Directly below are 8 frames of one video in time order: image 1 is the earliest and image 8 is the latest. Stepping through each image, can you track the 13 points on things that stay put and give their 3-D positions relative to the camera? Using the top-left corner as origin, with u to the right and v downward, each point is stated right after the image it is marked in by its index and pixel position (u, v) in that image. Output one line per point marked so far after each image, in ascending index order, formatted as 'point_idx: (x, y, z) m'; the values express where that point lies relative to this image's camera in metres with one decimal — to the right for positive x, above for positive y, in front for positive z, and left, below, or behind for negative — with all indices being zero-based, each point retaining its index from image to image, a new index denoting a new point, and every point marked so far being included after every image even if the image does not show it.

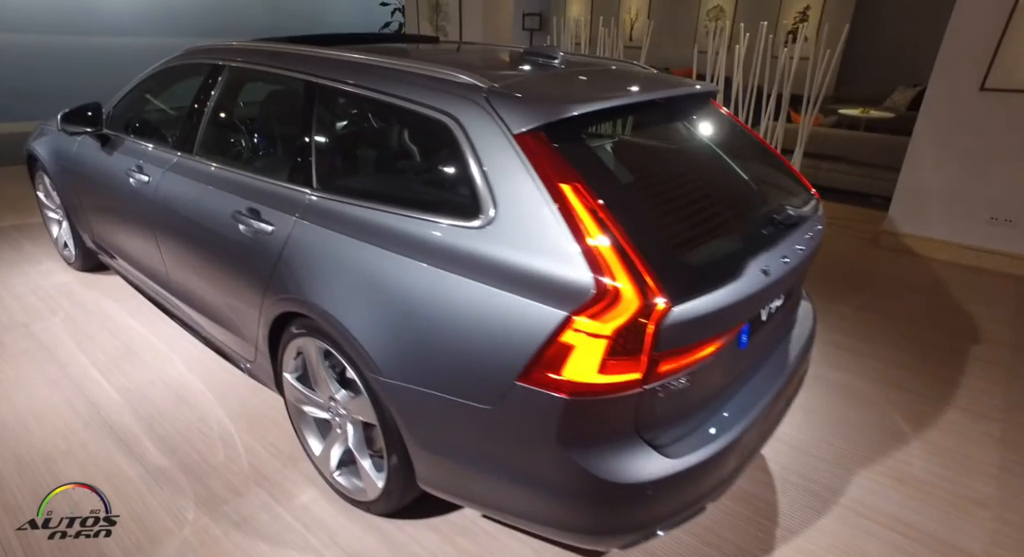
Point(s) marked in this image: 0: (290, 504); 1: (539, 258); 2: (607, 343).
0: (-0.7, -0.7, +1.8) m
1: (+0.1, 0.0, +1.2) m
2: (+0.2, -0.1, +1.2) m
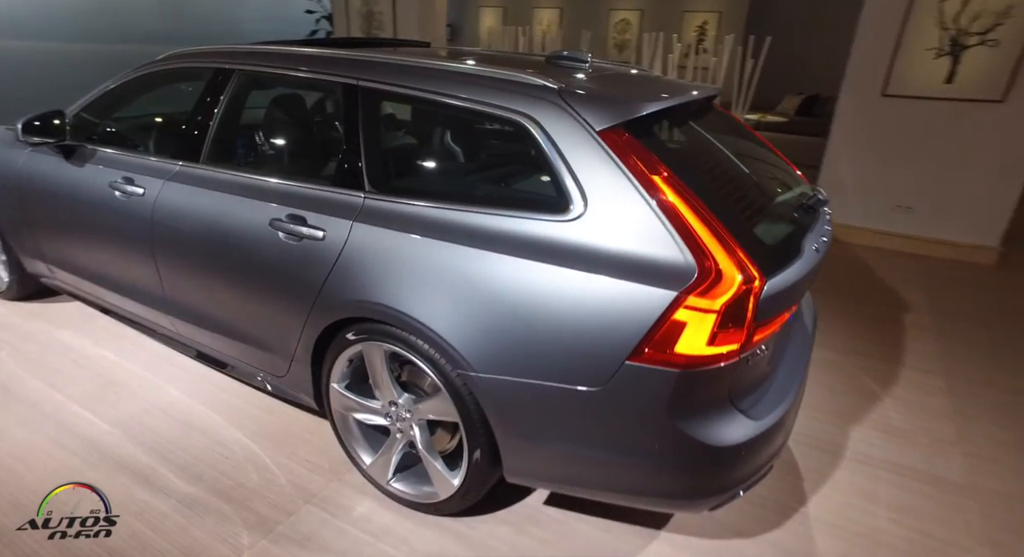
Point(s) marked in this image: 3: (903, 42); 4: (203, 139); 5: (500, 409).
0: (-0.5, -0.8, +1.8) m
1: (+0.3, +0.1, +1.3) m
2: (+0.5, -0.1, +1.3) m
3: (+2.8, +1.7, +4.0) m
4: (-1.1, +0.5, +2.1) m
5: (0.0, -0.3, +1.5) m
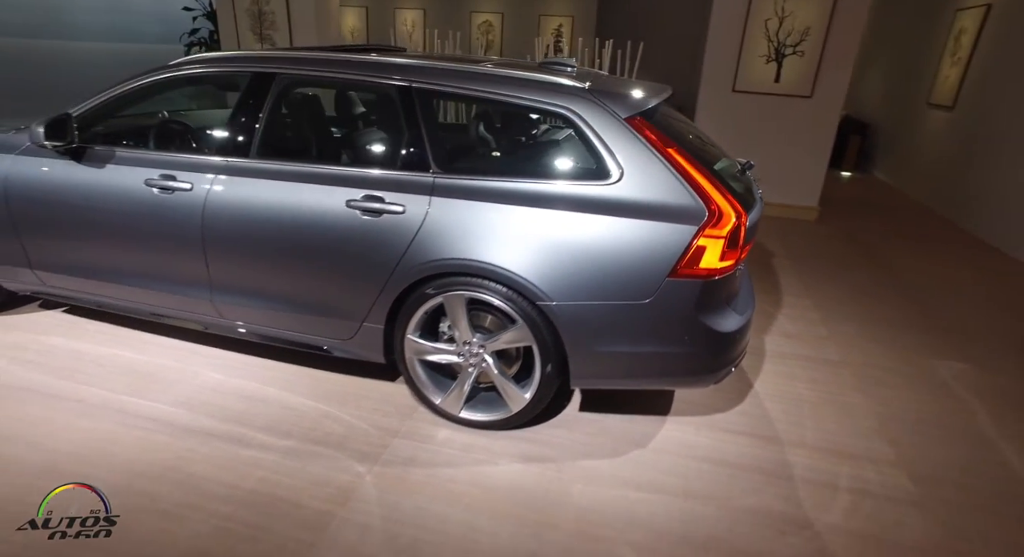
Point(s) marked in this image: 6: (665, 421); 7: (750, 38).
0: (-0.3, -0.6, +2.2) m
1: (+0.5, +0.3, +1.9) m
2: (+0.7, +0.1, +1.9) m
3: (+2.1, +2.1, +5.1) m
4: (-1.0, +0.6, +2.3) m
5: (+0.2, -0.2, +2.0) m
6: (+0.6, -0.6, +2.4) m
7: (+2.1, +2.2, +5.1) m
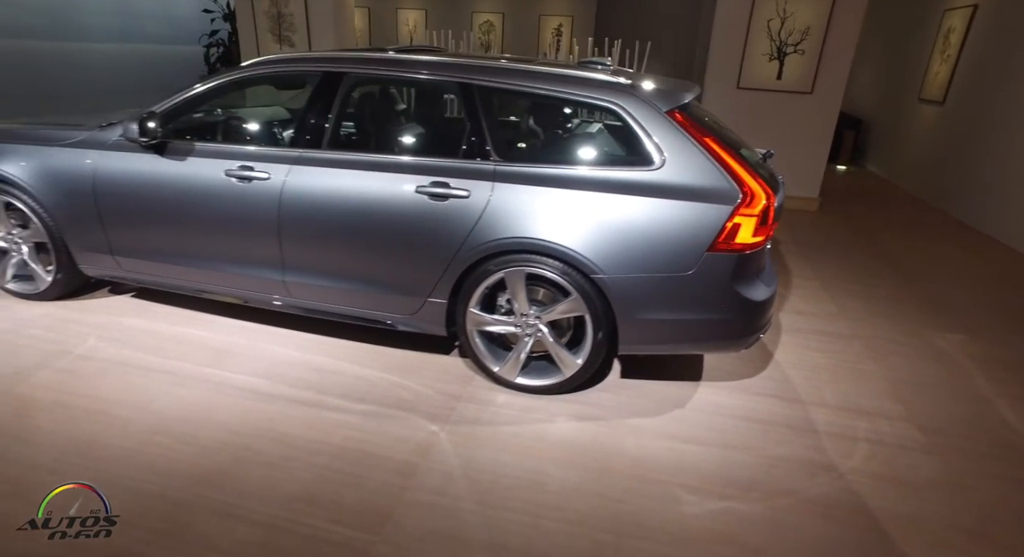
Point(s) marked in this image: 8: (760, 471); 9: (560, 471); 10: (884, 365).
0: (-0.1, -0.5, +2.4) m
1: (+0.8, +0.4, +2.2) m
2: (+0.9, +0.2, +2.2) m
3: (+2.3, +2.2, +5.4) m
4: (-0.8, +0.7, +2.5) m
5: (+0.4, -0.1, +2.3) m
6: (+0.9, -0.5, +2.6) m
7: (+2.3, +2.3, +5.3) m
8: (+0.9, -0.7, +2.1) m
9: (+0.2, -0.7, +2.1) m
10: (+1.9, -0.4, +2.9) m
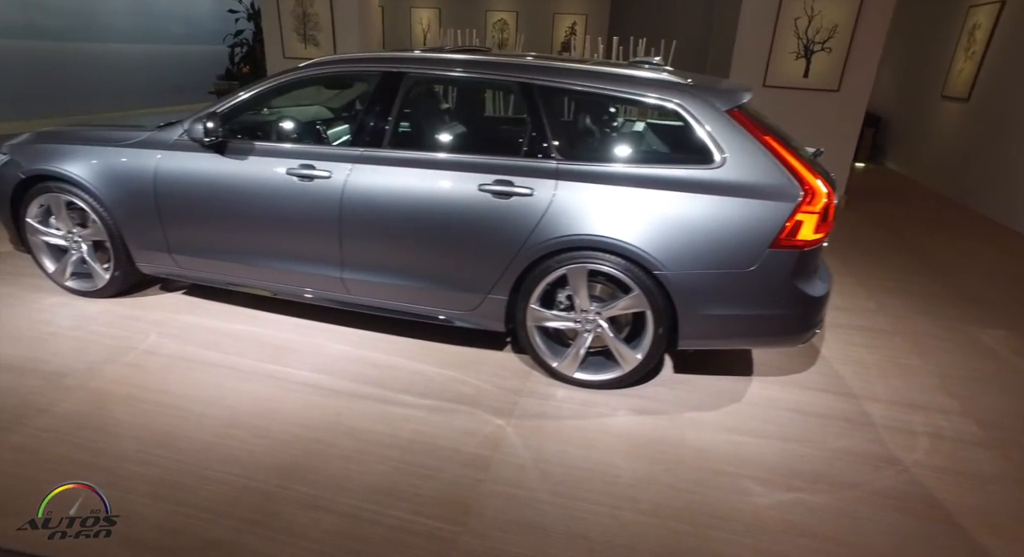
0: (+0.2, -0.5, +2.4) m
1: (+1.0, +0.4, +2.2) m
2: (+1.2, +0.2, +2.2) m
3: (+2.5, +2.2, +5.4) m
4: (-0.6, +0.7, +2.5) m
5: (+0.7, -0.1, +2.3) m
6: (+1.1, -0.5, +2.6) m
7: (+2.6, +2.3, +5.4) m
8: (+1.2, -0.7, +2.1) m
9: (+0.4, -0.7, +2.1) m
10: (+2.2, -0.4, +2.9) m
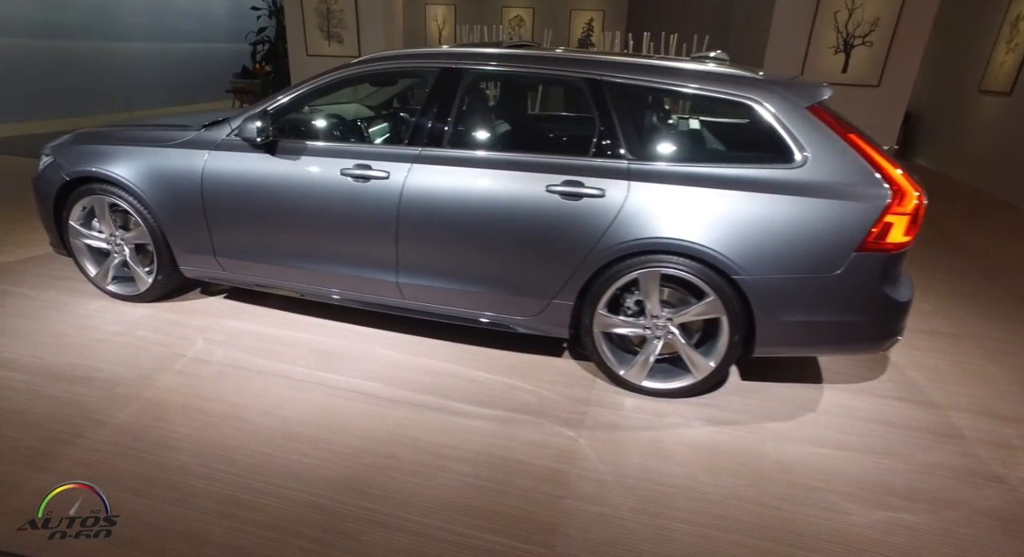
0: (+0.5, -0.5, +2.3) m
1: (+1.3, +0.4, +2.1) m
2: (+1.5, +0.2, +2.1) m
3: (+2.8, +2.2, +5.3) m
4: (-0.3, +0.7, +2.4) m
5: (+1.0, -0.1, +2.2) m
6: (+1.4, -0.5, +2.5) m
7: (+2.8, +2.3, +5.2) m
8: (+1.4, -0.7, +2.0) m
9: (+0.7, -0.7, +2.0) m
10: (+2.4, -0.4, +2.8) m
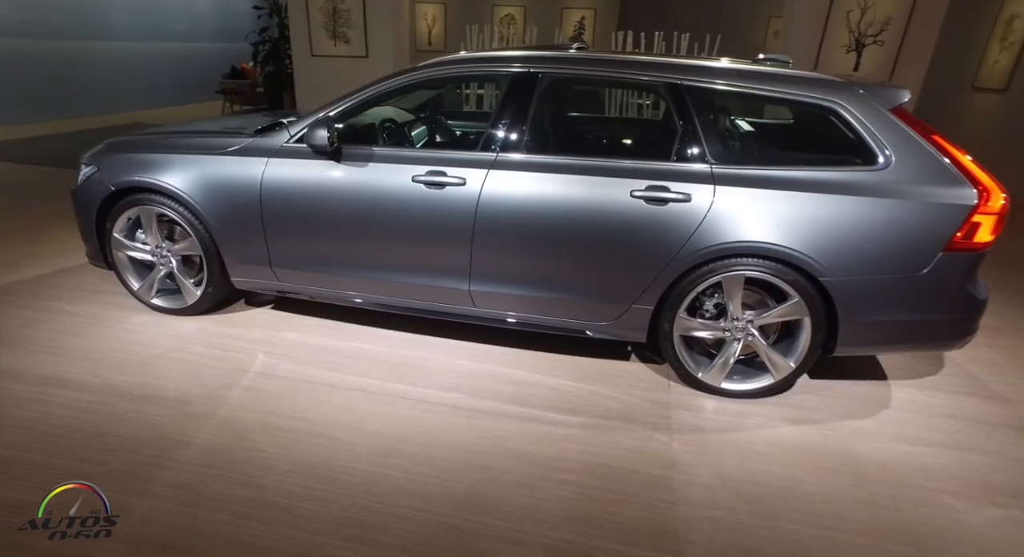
0: (+0.8, -0.6, +2.3) m
1: (+1.6, +0.4, +2.1) m
2: (+1.8, +0.2, +2.1) m
3: (+3.0, +2.3, +5.4) m
4: (0.0, +0.6, +2.4) m
5: (+1.3, -0.1, +2.2) m
6: (+1.7, -0.5, +2.6) m
7: (+3.0, +2.4, +5.3) m
8: (+1.8, -0.7, +2.1) m
9: (+1.1, -0.7, +2.0) m
10: (+2.8, -0.4, +2.9) m
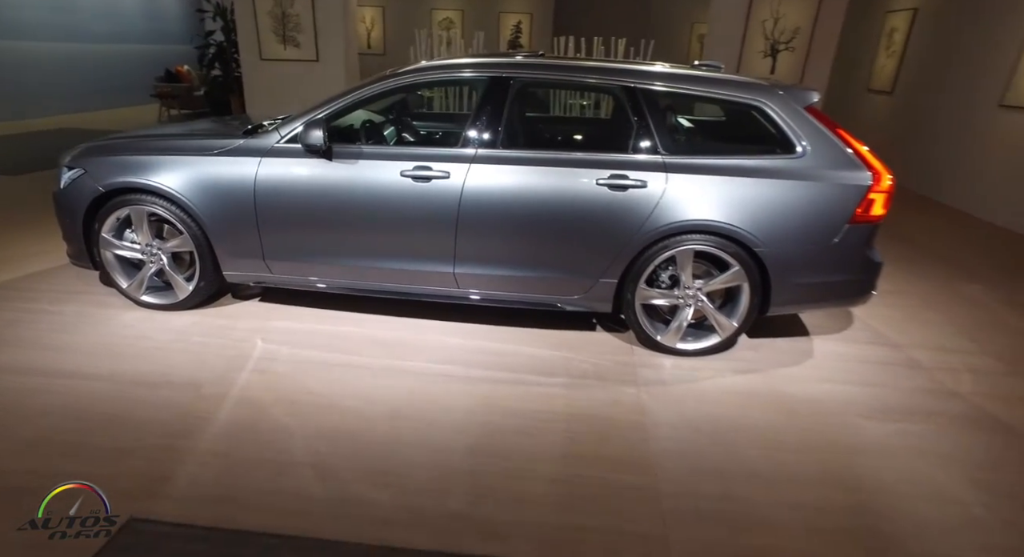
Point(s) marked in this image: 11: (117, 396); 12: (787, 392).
0: (+0.8, -0.4, +2.7) m
1: (+1.5, +0.5, +2.6) m
2: (+1.7, +0.4, +2.6) m
3: (+2.5, +2.5, +6.0) m
4: (-0.1, +0.7, +2.7) m
5: (+1.2, +0.1, +2.7) m
6: (+1.6, -0.3, +3.1) m
7: (+2.5, +2.5, +5.9) m
8: (+1.8, -0.5, +2.6) m
9: (+1.0, -0.6, +2.4) m
10: (+2.6, -0.2, +3.5) m
11: (-1.6, -0.5, +2.3) m
12: (+1.3, -0.5, +2.6) m
